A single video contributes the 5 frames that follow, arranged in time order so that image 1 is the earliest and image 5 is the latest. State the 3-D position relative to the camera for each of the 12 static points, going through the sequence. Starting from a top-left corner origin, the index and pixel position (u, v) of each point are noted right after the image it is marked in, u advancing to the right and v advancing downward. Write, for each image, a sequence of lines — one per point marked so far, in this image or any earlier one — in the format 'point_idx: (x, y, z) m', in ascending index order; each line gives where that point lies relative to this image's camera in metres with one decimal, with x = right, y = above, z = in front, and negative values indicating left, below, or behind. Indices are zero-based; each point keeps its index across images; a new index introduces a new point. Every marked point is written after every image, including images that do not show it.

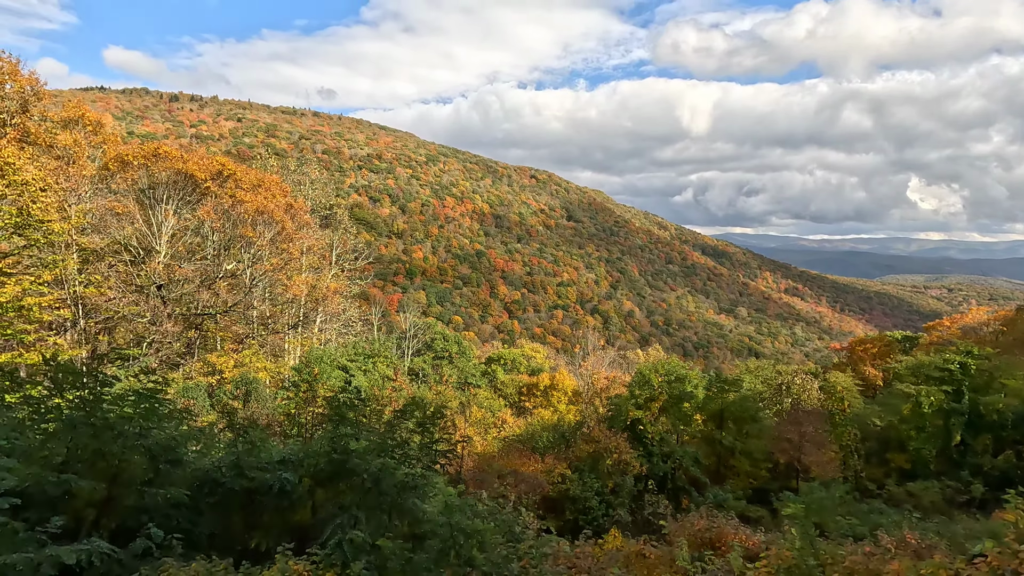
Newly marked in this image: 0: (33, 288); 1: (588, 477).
0: (-11.5, 0.0, +12.9) m
1: (+2.0, -4.9, +14.0) m
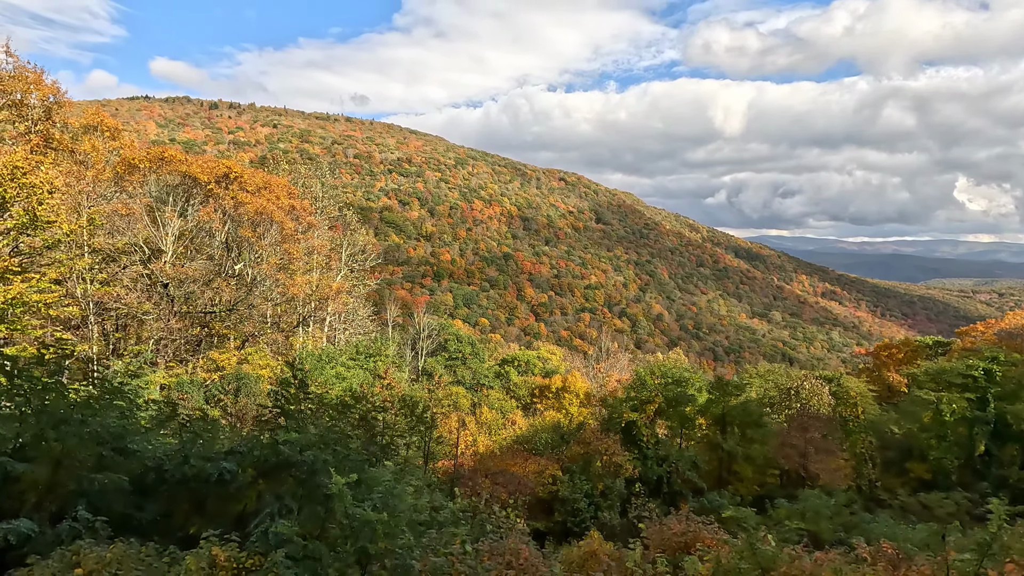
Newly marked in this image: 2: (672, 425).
0: (-11.8, +0.1, +13.5) m
1: (+1.7, -4.9, +13.9) m
2: (+5.3, -4.6, +17.9) m
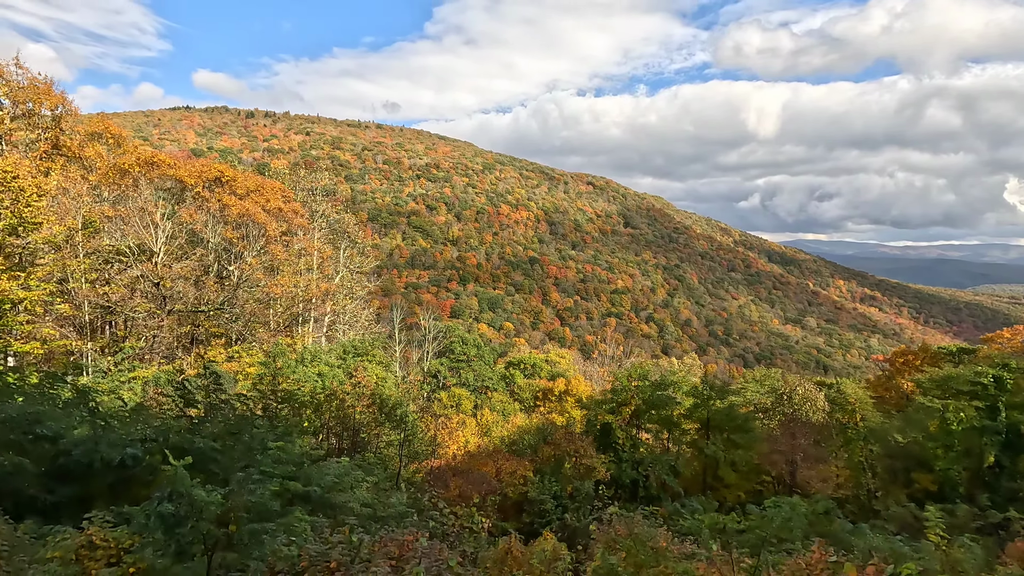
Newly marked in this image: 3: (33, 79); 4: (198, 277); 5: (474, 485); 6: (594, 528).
0: (-12.6, +0.1, +14.2) m
1: (+0.9, -4.9, +13.9) m
2: (+4.7, -4.6, +17.7) m
3: (-16.1, +7.0, +18.1) m
4: (-11.5, +0.4, +20.1) m
5: (-1.0, -5.1, +14.0) m
6: (+1.7, -4.7, +10.6) m
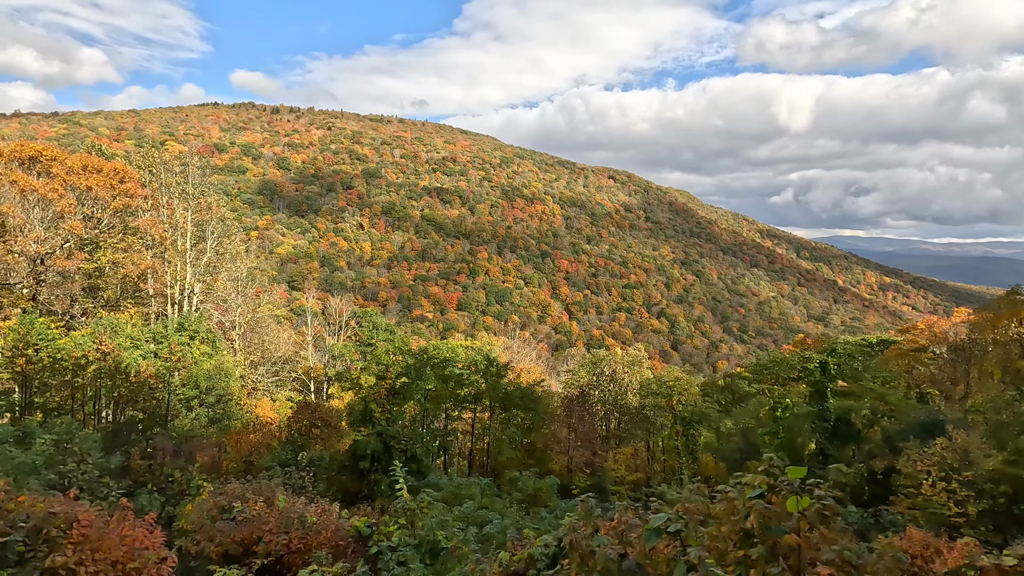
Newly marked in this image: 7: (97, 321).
0: (-19.4, +0.9, +15.0) m
1: (-5.9, -4.2, +14.1) m
2: (-2.0, -3.9, +17.8) m
3: (-22.7, +7.9, +19.0) m
4: (-18.0, +1.2, +20.9) m
5: (-7.8, -4.4, +14.4) m
6: (-5.3, -4.1, +10.9) m
7: (-14.2, -1.2, +18.4) m
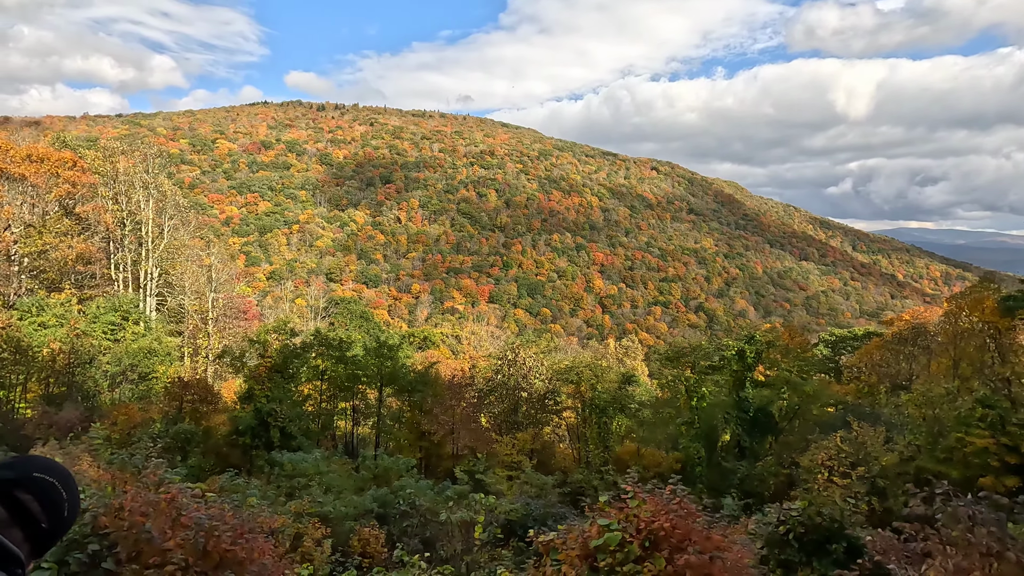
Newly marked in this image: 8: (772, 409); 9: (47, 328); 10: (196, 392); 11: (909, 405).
0: (-22.8, +1.6, +16.5) m
1: (-9.5, -3.7, +14.6) m
2: (-5.3, -3.3, +17.9) m
3: (-25.8, +8.6, +20.7) m
4: (-21.0, +1.9, +22.2) m
5: (-11.4, -3.8, +15.0) m
6: (-9.2, -3.5, +11.3) m
7: (-17.4, -0.5, +19.5) m
8: (+8.6, -4.0, +17.8) m
9: (-15.9, -1.4, +19.4) m
10: (-9.3, -3.2, +16.5) m
11: (+14.1, -4.1, +19.0) m
